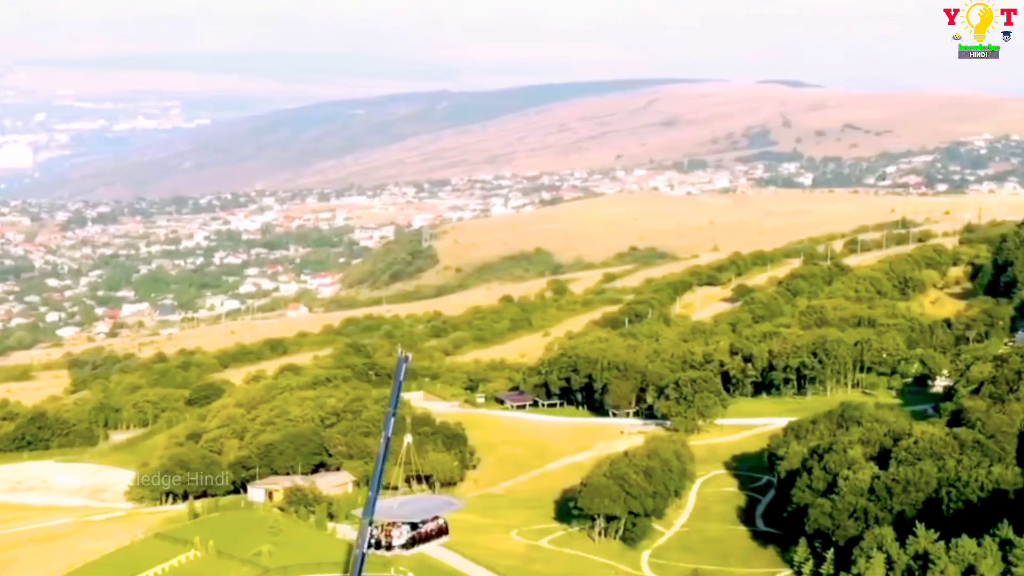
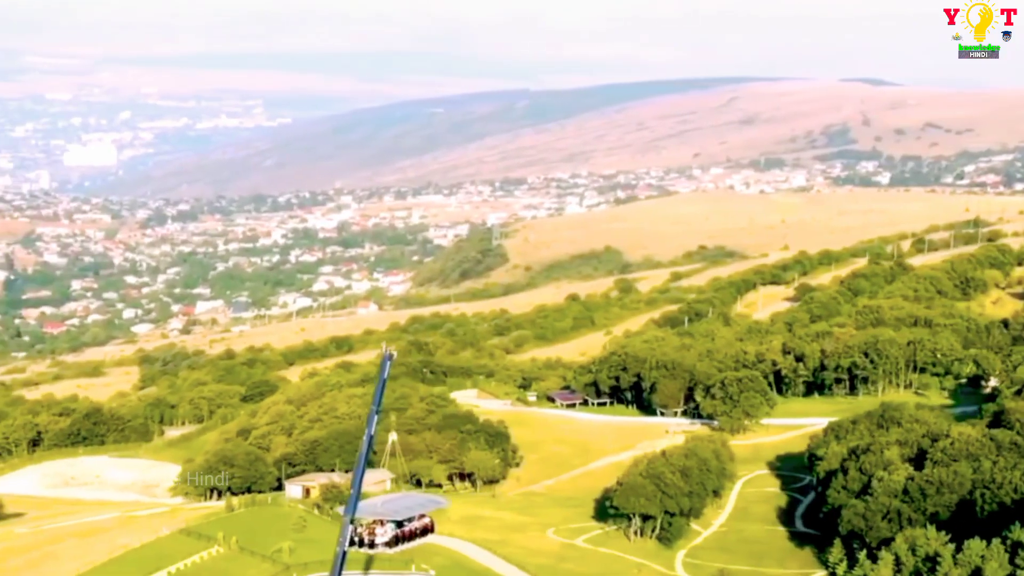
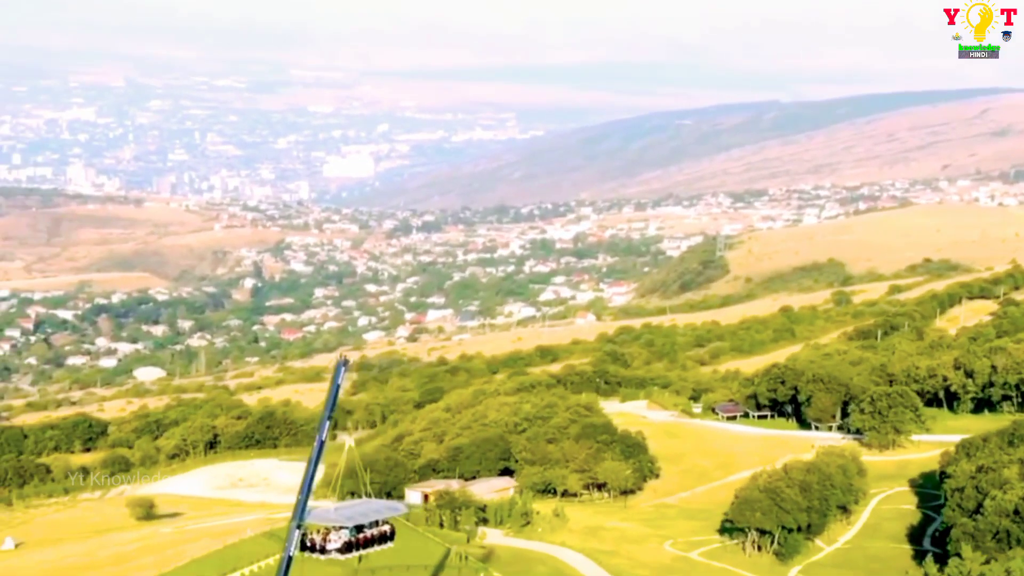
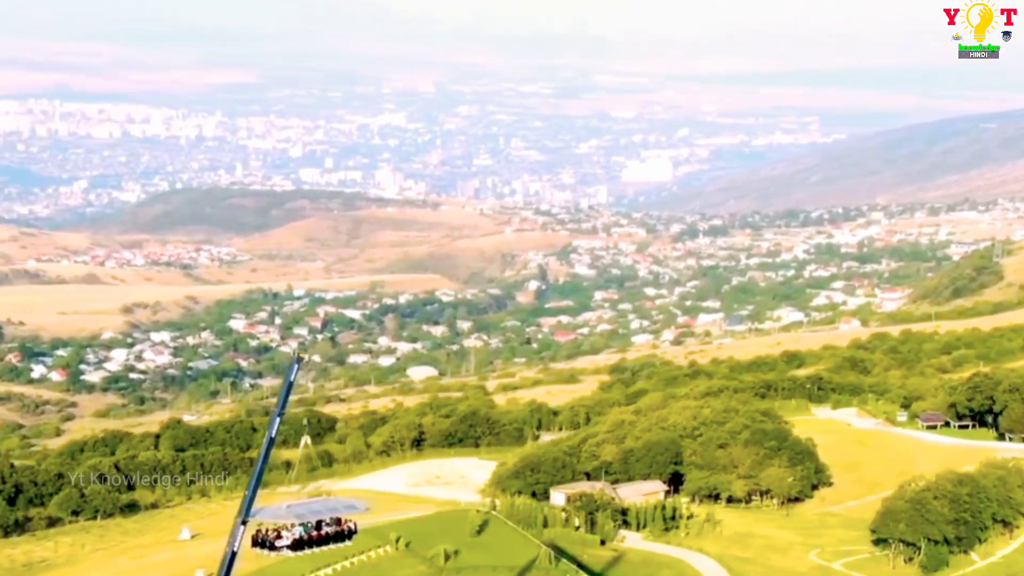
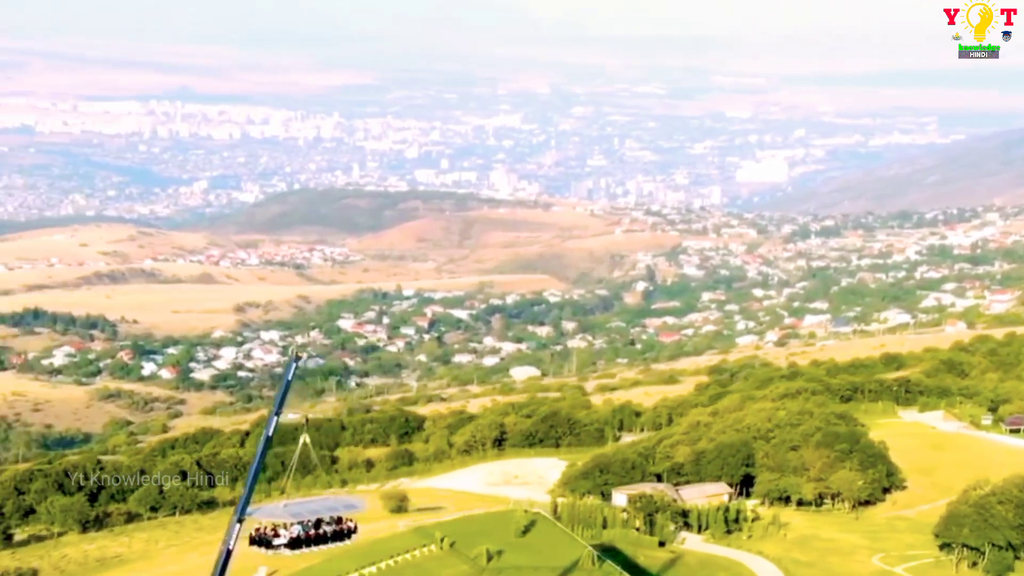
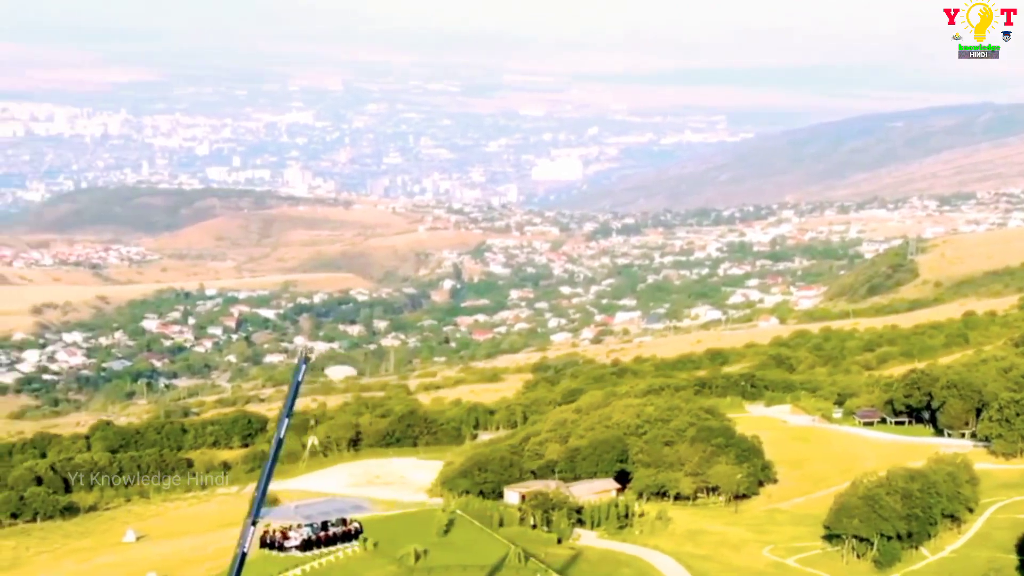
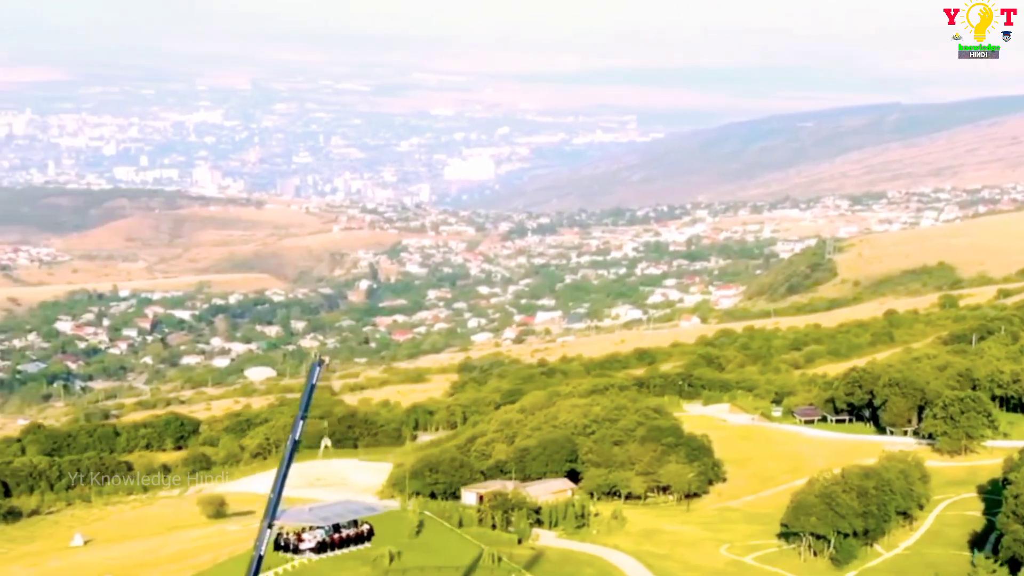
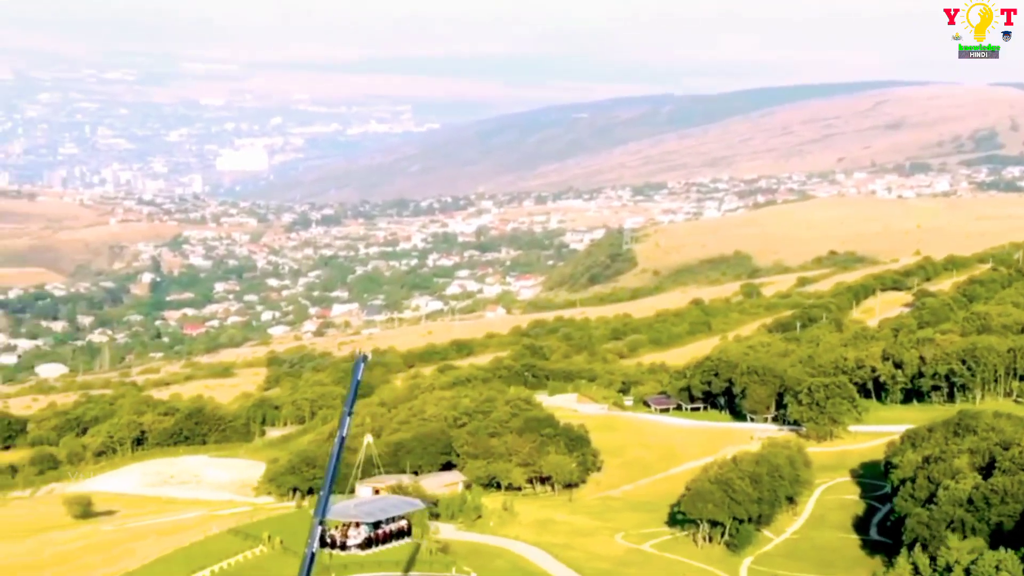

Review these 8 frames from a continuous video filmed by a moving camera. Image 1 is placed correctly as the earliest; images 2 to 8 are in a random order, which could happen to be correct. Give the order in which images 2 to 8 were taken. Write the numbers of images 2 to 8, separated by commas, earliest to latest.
2, 8, 3, 7, 6, 4, 5
